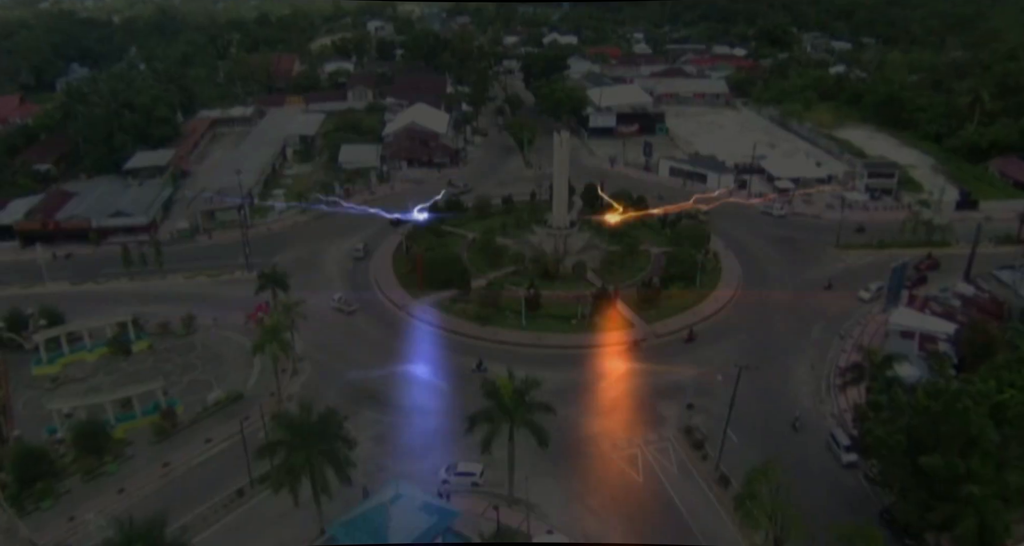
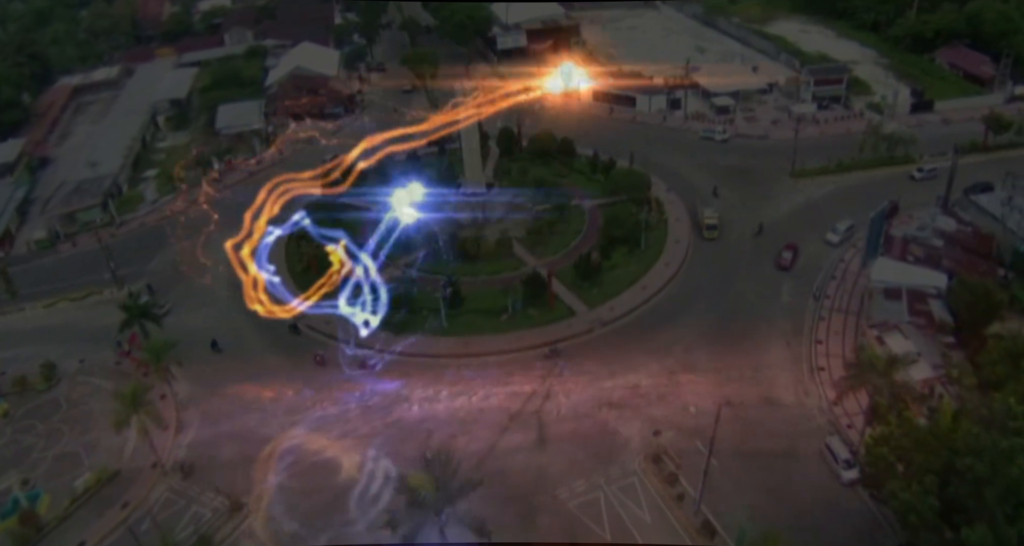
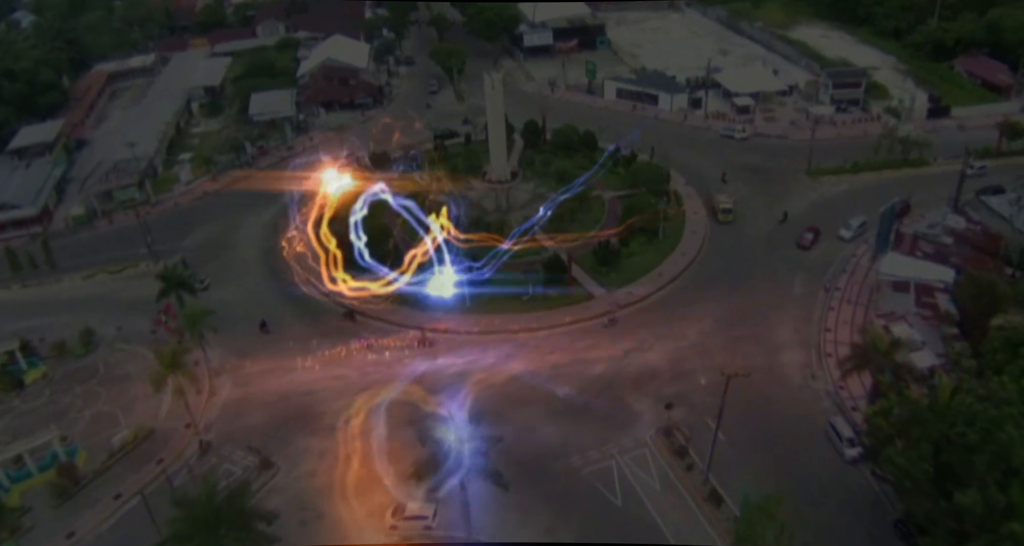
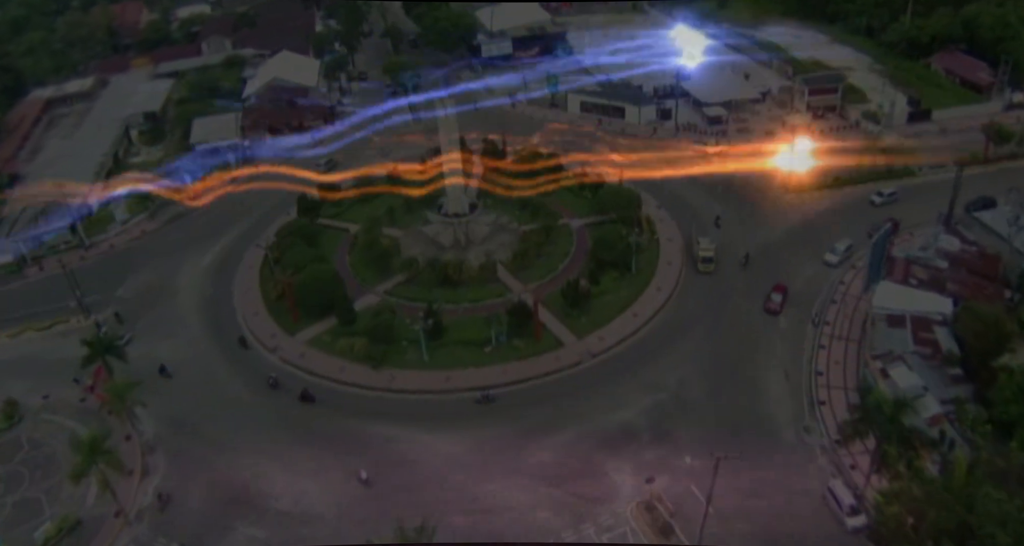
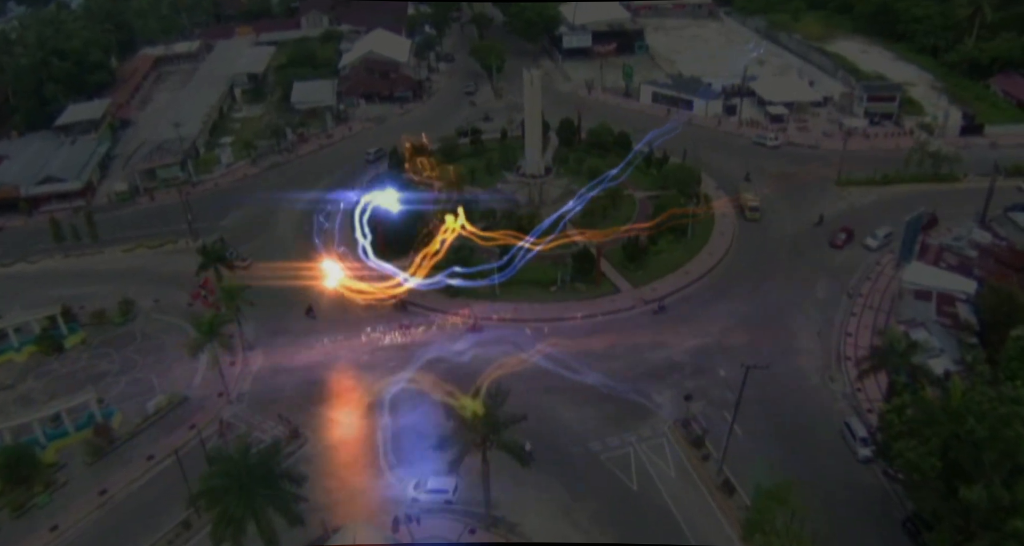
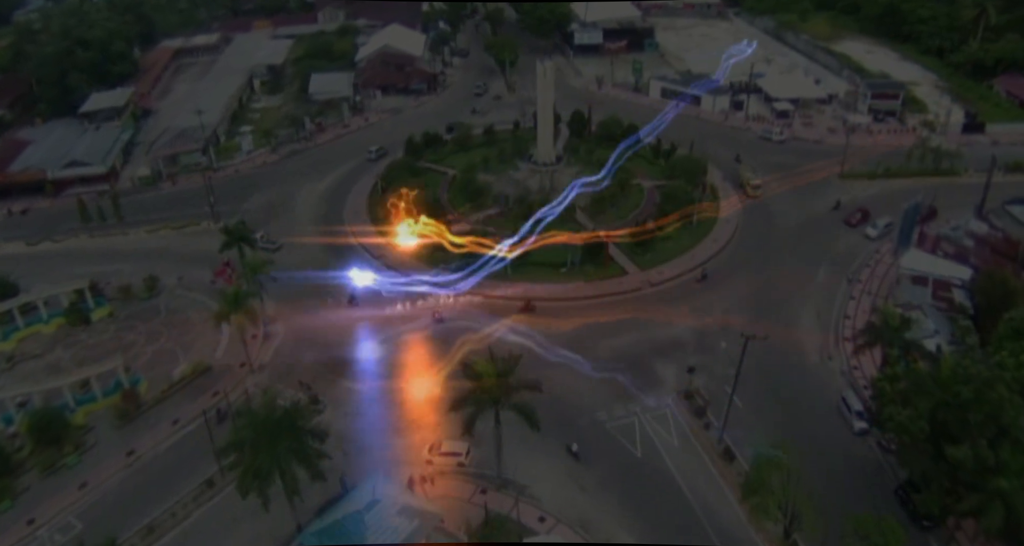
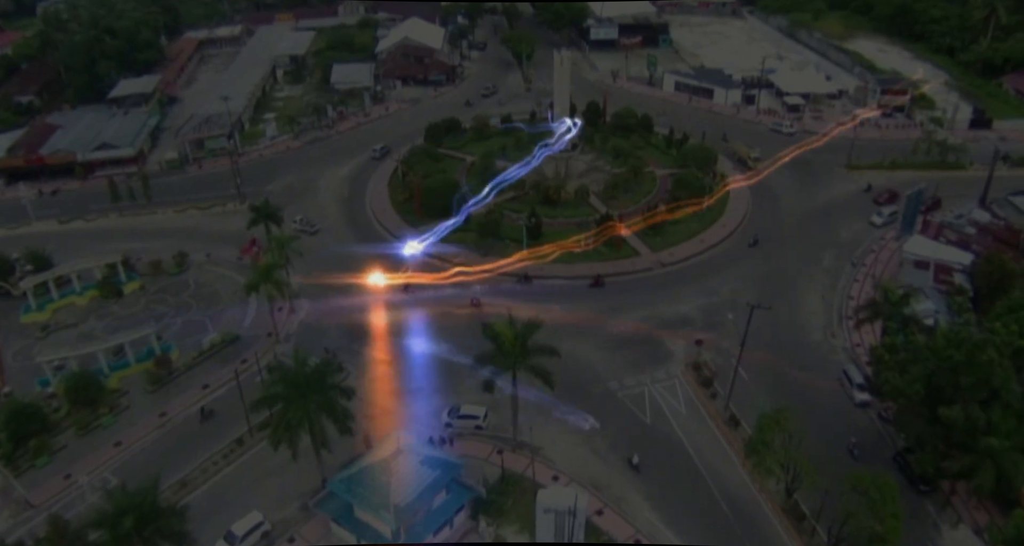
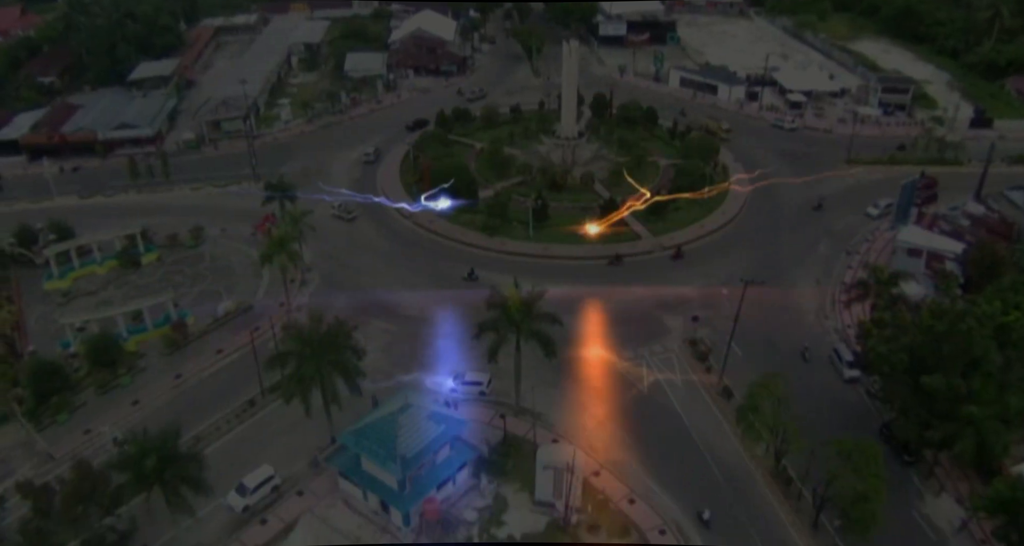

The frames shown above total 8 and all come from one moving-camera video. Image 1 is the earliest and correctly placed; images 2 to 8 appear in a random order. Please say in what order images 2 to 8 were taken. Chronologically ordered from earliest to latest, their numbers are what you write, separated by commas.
8, 7, 6, 5, 3, 2, 4
